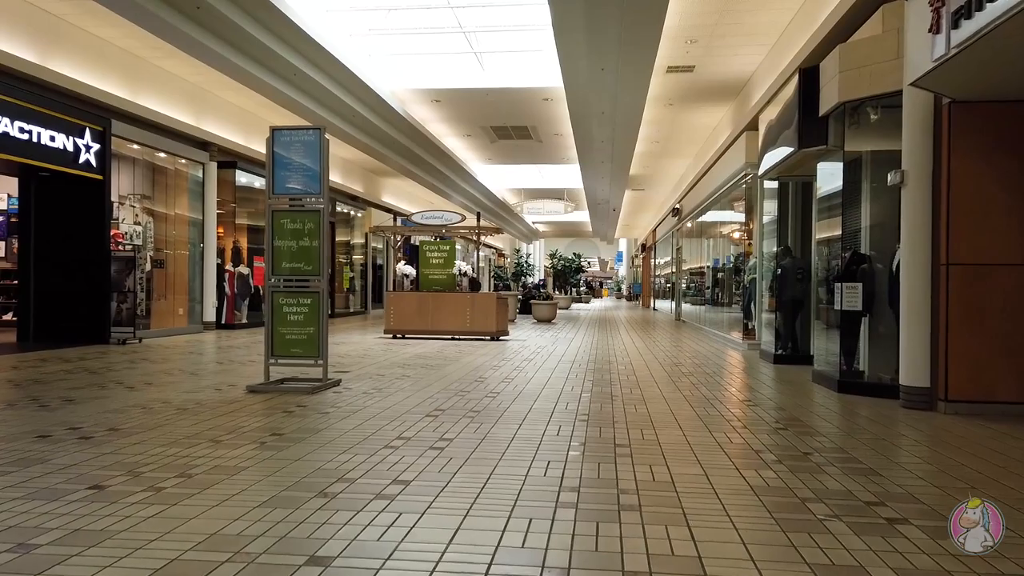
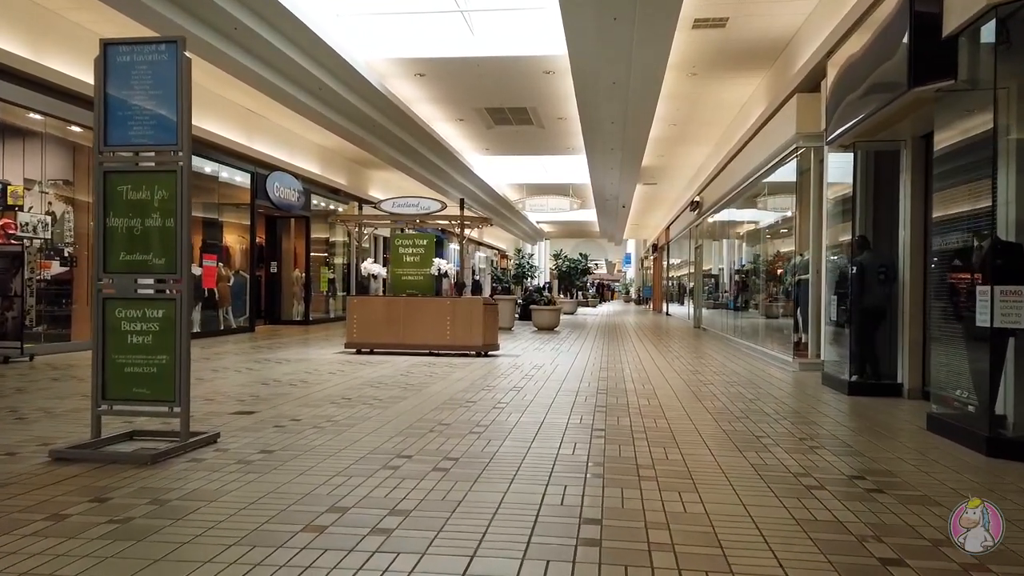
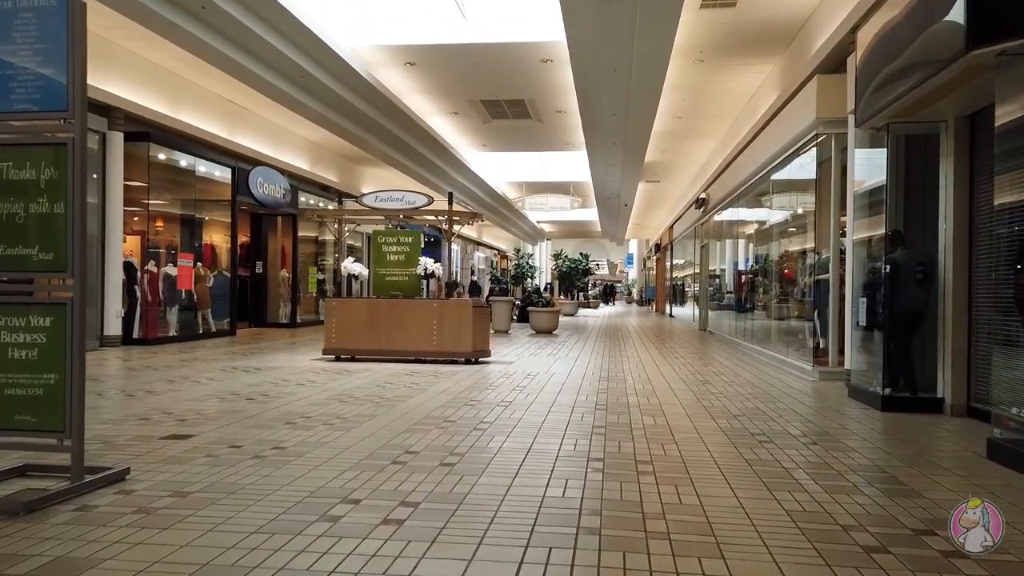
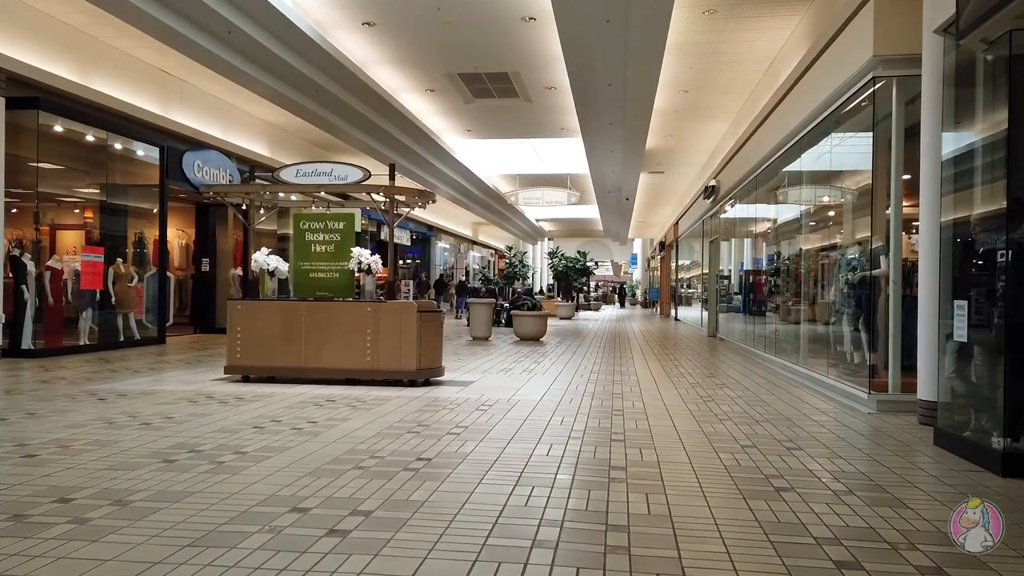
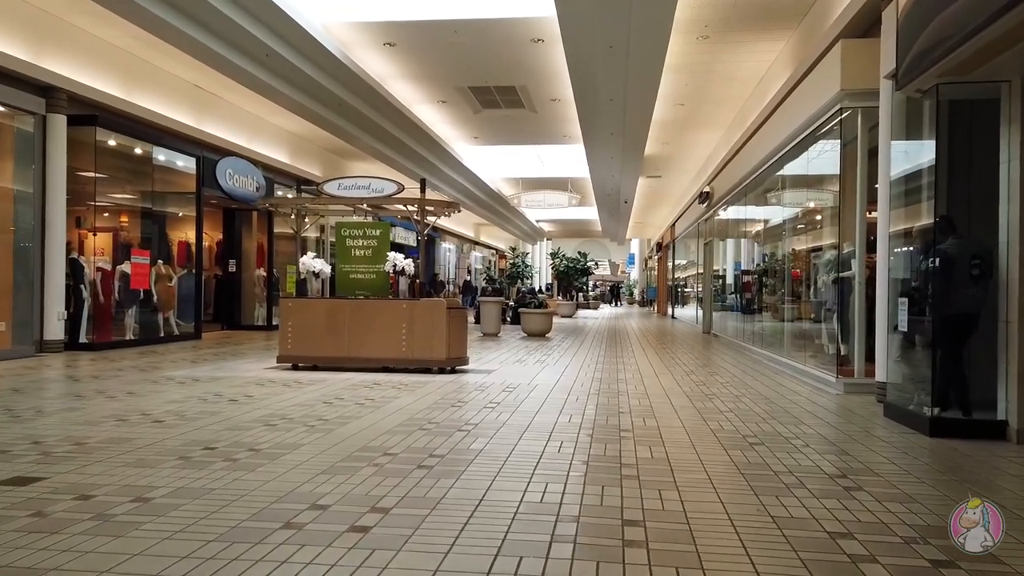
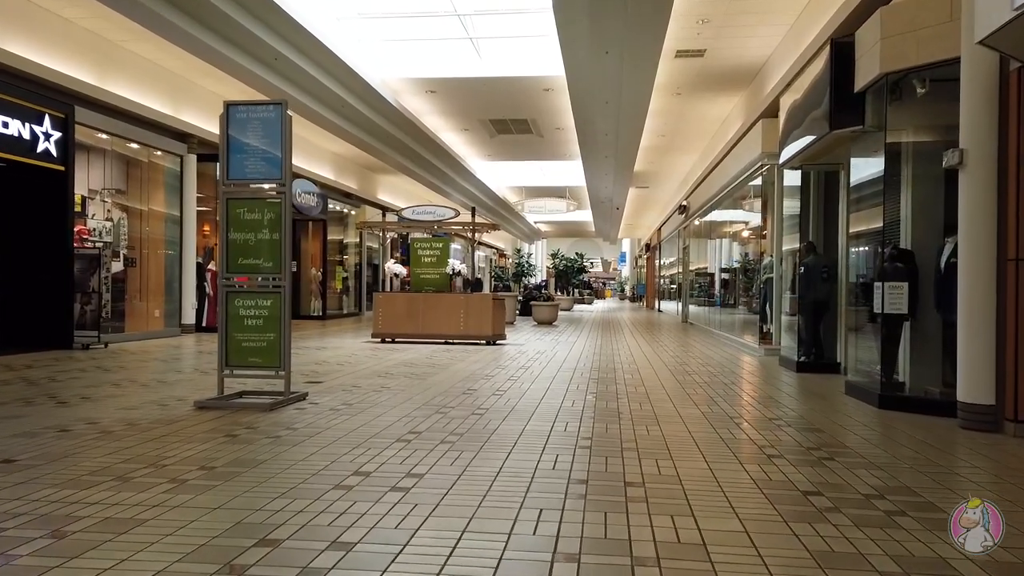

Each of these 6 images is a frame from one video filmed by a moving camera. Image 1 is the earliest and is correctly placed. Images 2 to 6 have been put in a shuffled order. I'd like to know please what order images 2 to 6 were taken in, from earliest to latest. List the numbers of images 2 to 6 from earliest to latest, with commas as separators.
6, 2, 3, 5, 4
